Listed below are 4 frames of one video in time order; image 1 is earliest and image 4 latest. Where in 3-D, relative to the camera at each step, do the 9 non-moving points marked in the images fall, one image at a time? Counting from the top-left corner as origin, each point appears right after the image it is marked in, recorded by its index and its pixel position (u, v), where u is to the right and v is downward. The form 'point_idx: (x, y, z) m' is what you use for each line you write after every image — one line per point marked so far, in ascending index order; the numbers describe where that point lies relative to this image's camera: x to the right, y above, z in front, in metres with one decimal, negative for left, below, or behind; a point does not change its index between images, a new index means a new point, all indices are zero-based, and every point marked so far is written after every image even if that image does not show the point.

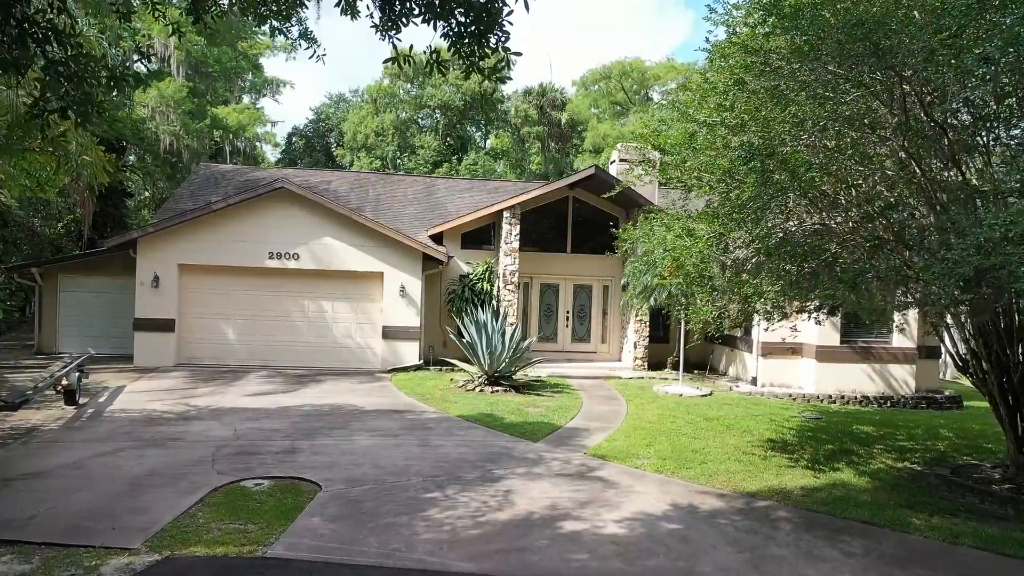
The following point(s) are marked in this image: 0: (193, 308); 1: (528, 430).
0: (-6.6, -0.4, +14.3) m
1: (+0.2, -1.9, +9.3) m
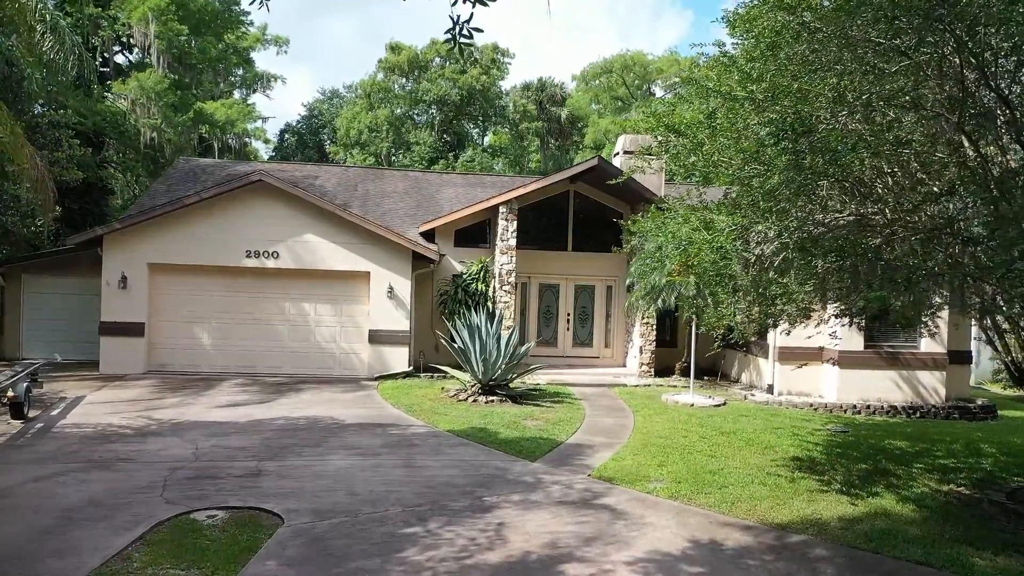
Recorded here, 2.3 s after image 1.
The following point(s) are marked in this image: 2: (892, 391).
0: (-6.6, -0.4, +13.3) m
1: (+0.2, -1.9, +8.3) m
2: (+6.3, -1.7, +11.6) m
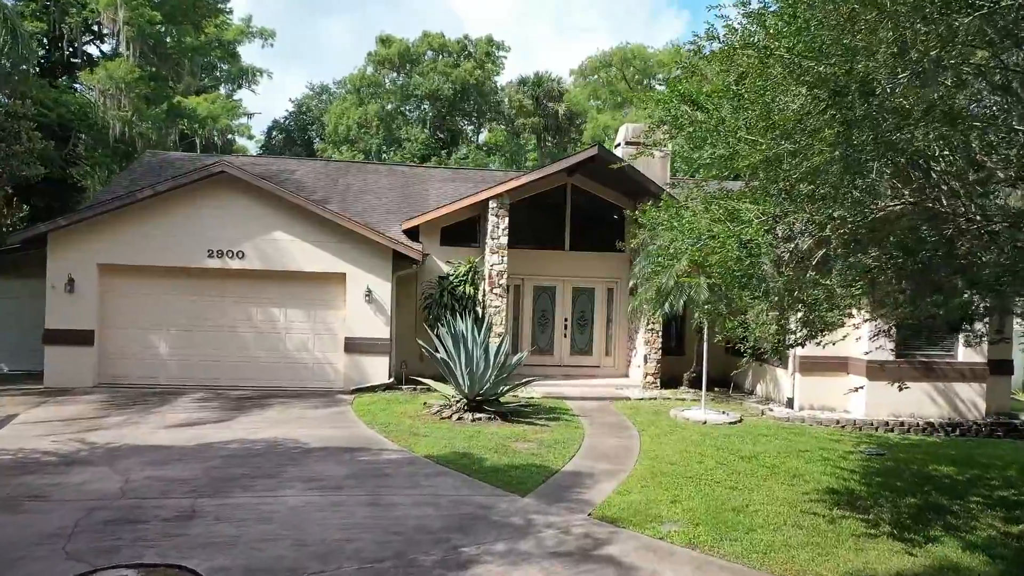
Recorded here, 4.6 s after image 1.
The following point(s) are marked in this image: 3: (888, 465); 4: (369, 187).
0: (-6.8, -0.5, +12.1) m
1: (0.0, -1.9, +7.1) m
2: (+6.1, -1.7, +10.5) m
3: (+4.2, -2.0, +7.9) m
4: (-3.1, +2.2, +15.2) m
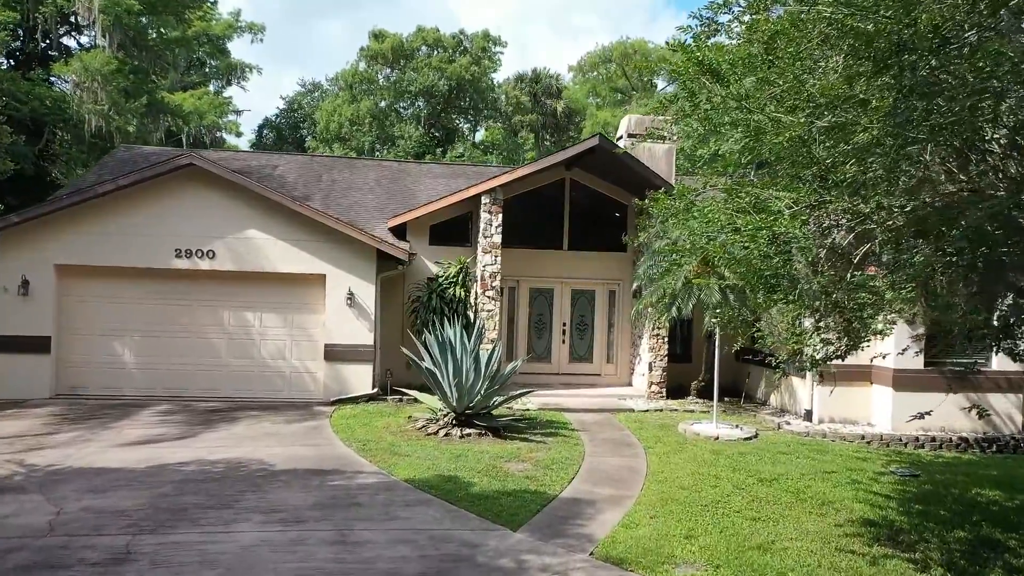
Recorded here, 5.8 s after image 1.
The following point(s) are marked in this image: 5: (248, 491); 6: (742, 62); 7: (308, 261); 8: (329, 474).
0: (-6.8, -0.5, +11.2) m
1: (-0.1, -1.9, +6.3) m
2: (+6.1, -1.8, +9.6) m
3: (+4.2, -2.0, +7.1) m
4: (-3.2, +2.1, +14.4) m
5: (-2.4, -1.9, +6.5) m
6: (+2.1, +2.0, +6.6) m
7: (-3.2, +0.4, +11.4) m
8: (-1.8, -1.9, +7.1) m
